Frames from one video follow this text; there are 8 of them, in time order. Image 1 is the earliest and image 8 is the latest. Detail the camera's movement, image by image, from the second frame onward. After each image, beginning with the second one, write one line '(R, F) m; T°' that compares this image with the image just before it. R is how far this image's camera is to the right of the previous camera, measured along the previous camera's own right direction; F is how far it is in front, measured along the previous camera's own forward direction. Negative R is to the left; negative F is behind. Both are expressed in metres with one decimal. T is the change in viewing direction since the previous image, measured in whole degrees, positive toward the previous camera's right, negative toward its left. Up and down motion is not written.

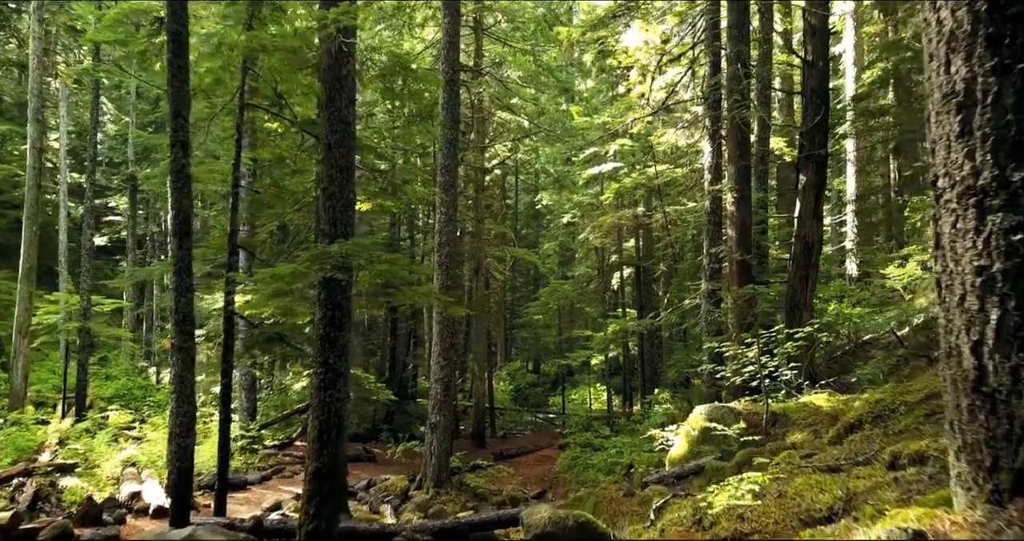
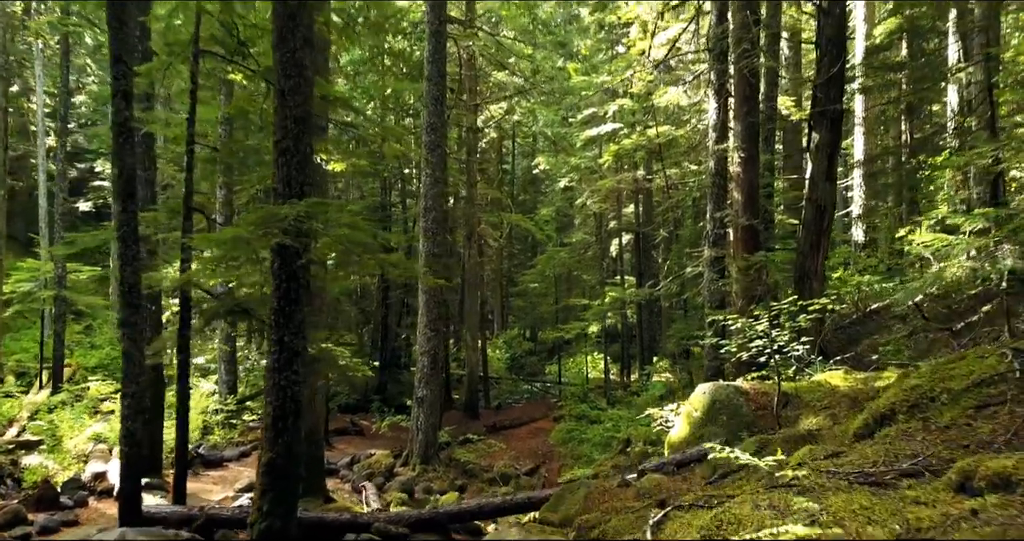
(+0.1, +0.7) m; 0°
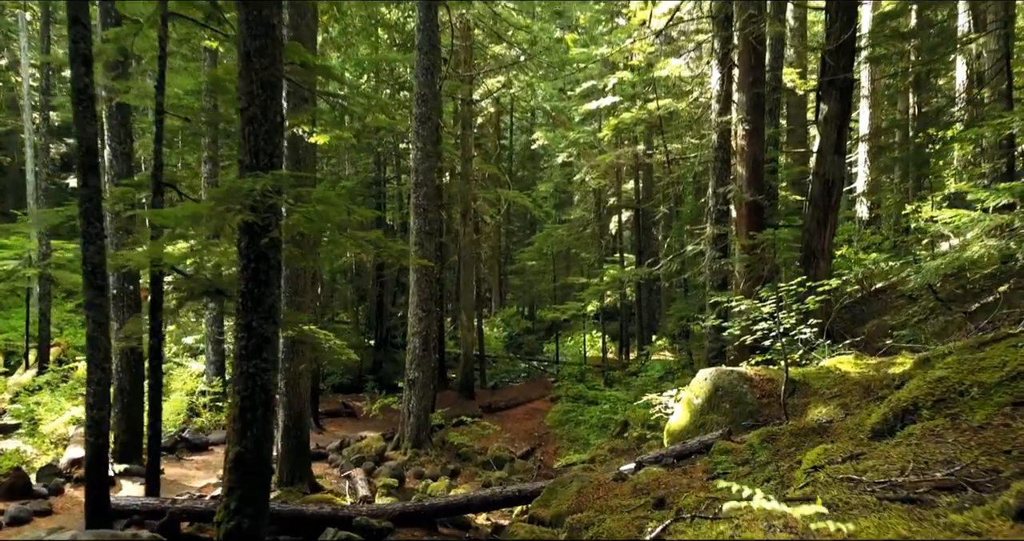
(+0.1, +0.4) m; 0°
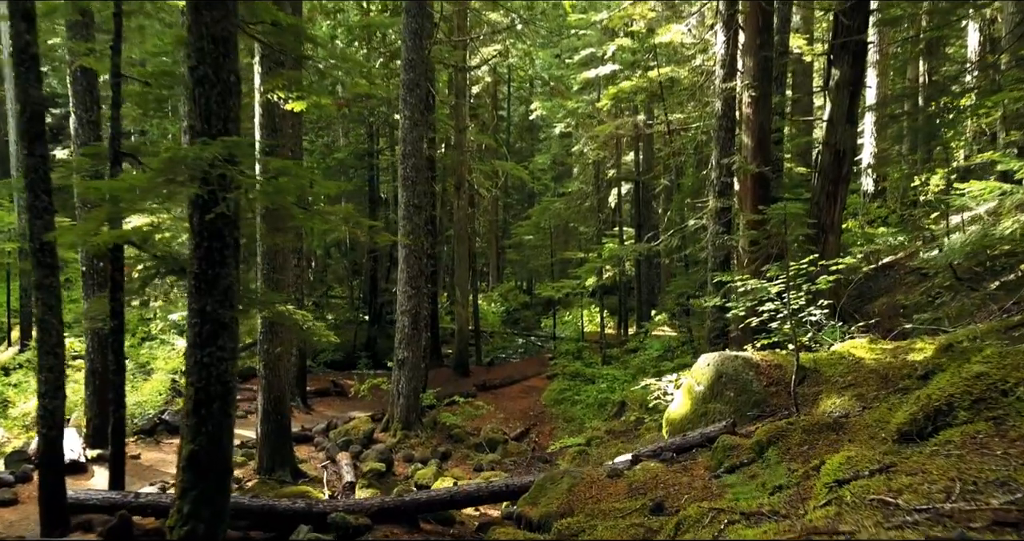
(+0.1, +0.5) m; 0°
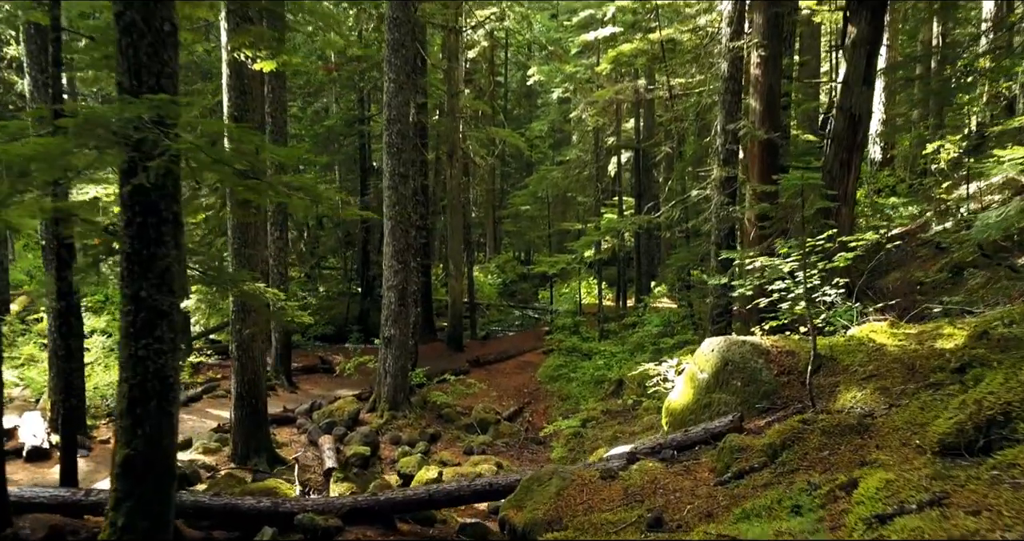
(+0.1, +0.6) m; 0°
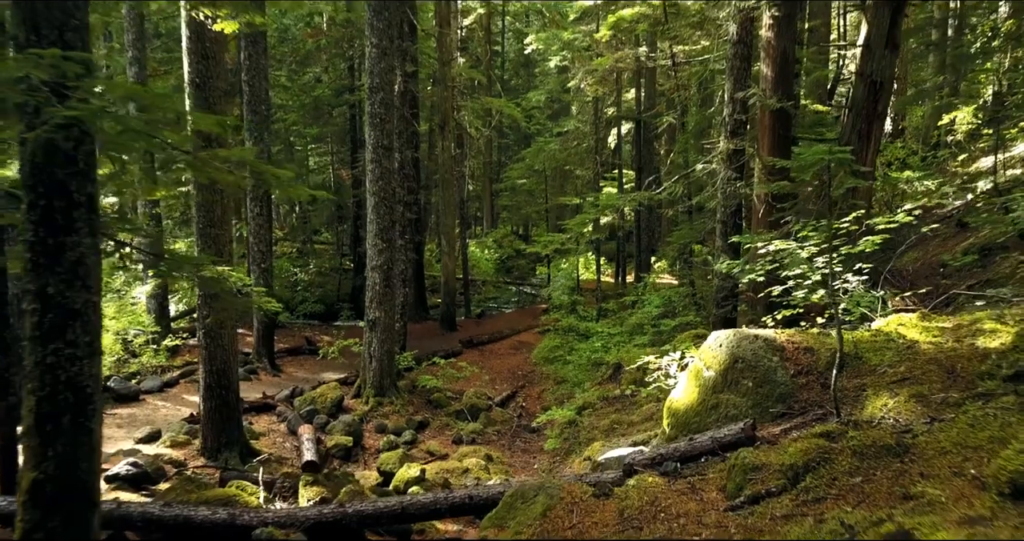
(+0.1, +0.6) m; 0°
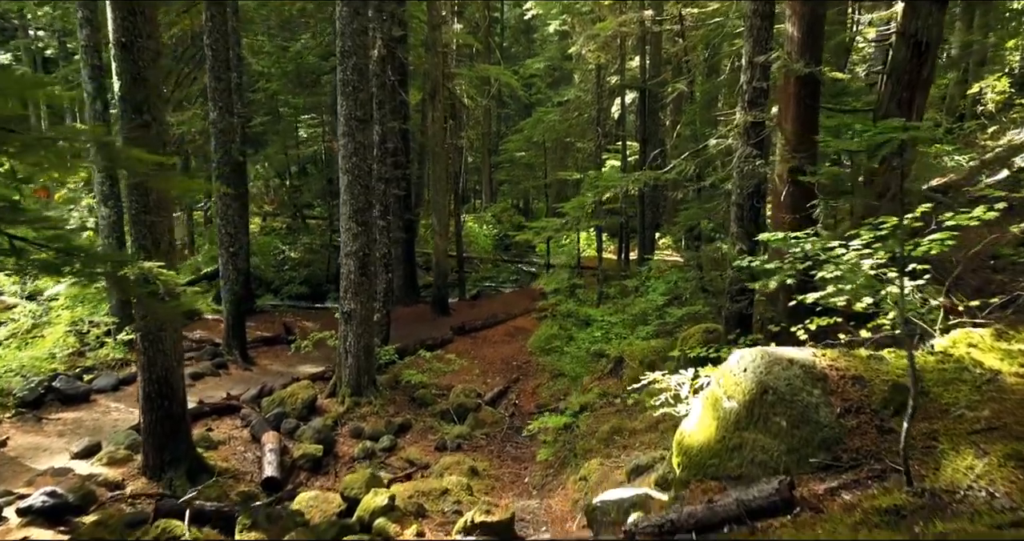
(+0.2, +1.0) m; 0°
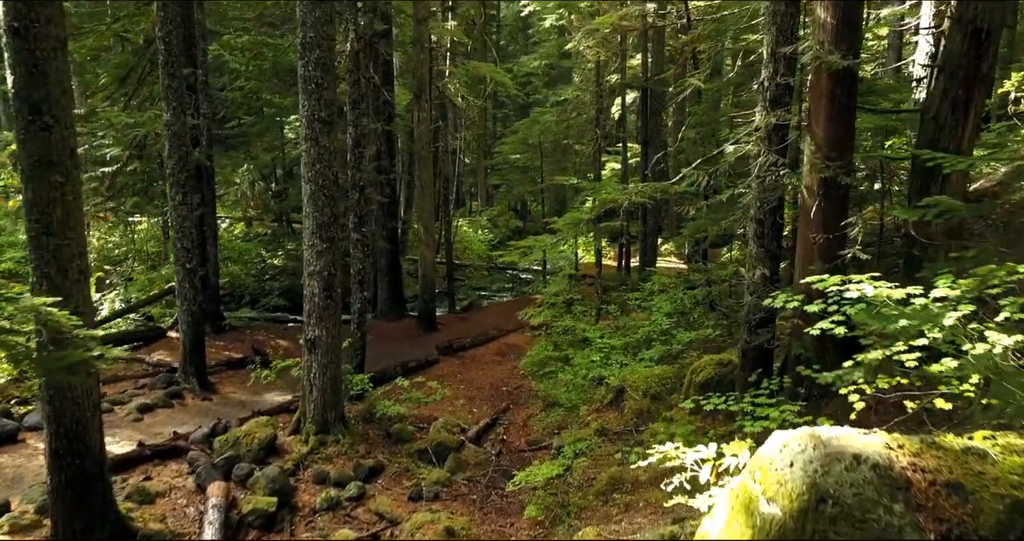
(+0.2, +1.1) m; 0°
